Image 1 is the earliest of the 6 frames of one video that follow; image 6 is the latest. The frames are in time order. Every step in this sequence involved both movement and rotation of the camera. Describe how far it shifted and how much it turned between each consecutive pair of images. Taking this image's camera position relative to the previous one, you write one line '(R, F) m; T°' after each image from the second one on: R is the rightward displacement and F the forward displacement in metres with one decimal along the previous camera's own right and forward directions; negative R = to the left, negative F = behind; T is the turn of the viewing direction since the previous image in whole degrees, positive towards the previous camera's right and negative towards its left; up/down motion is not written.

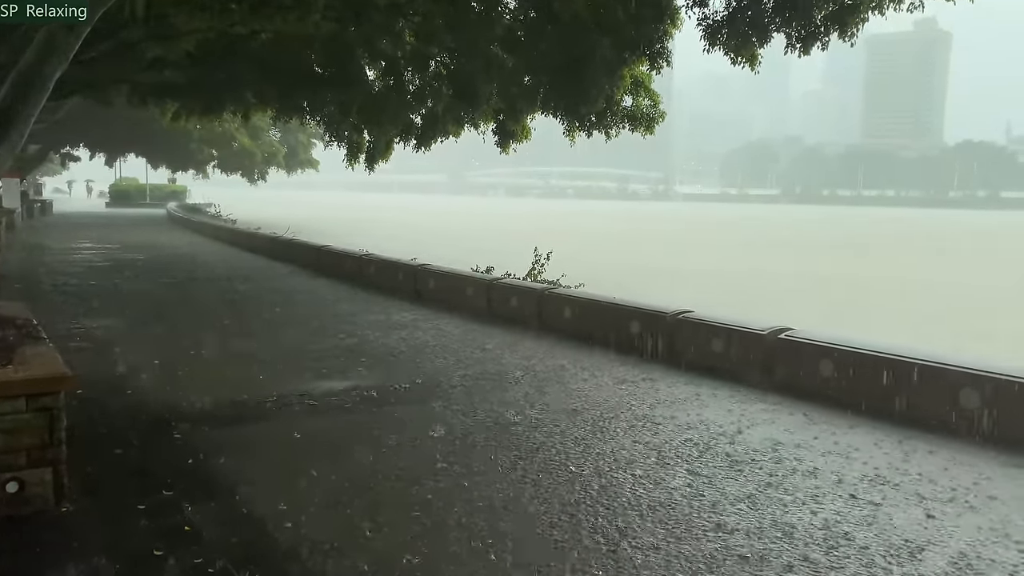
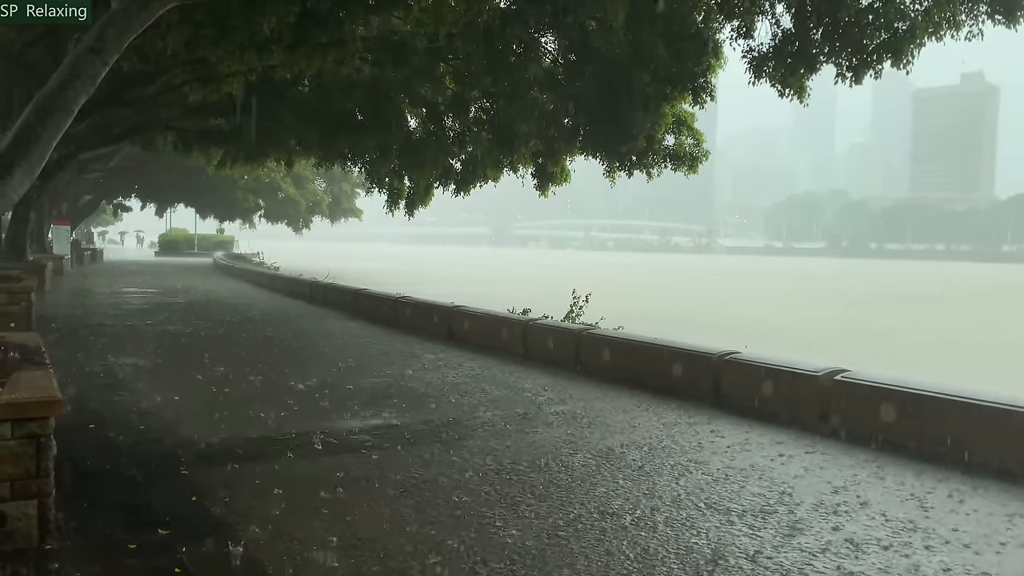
(+0.1, +0.4) m; -3°
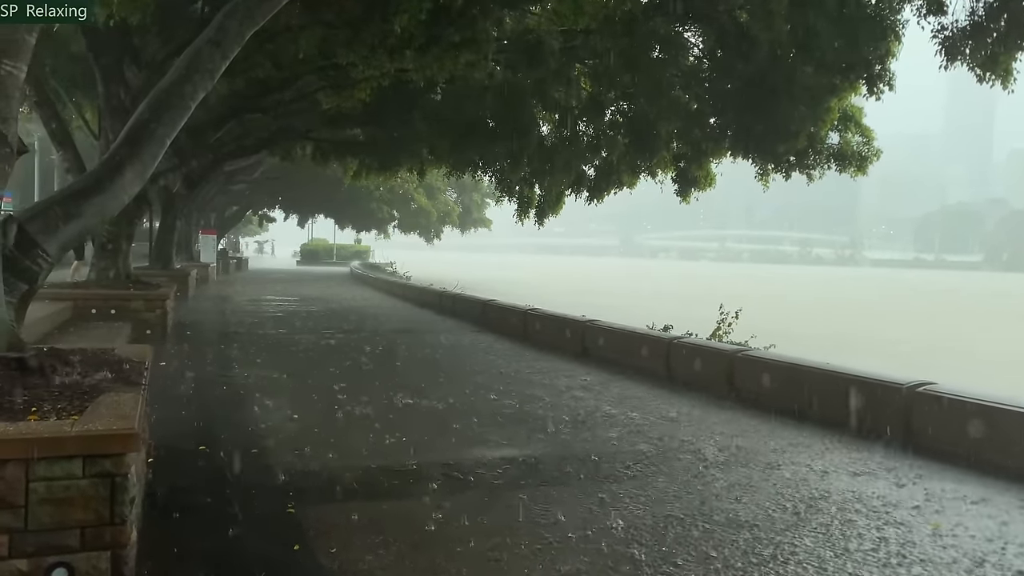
(-0.2, +0.9) m; -9°
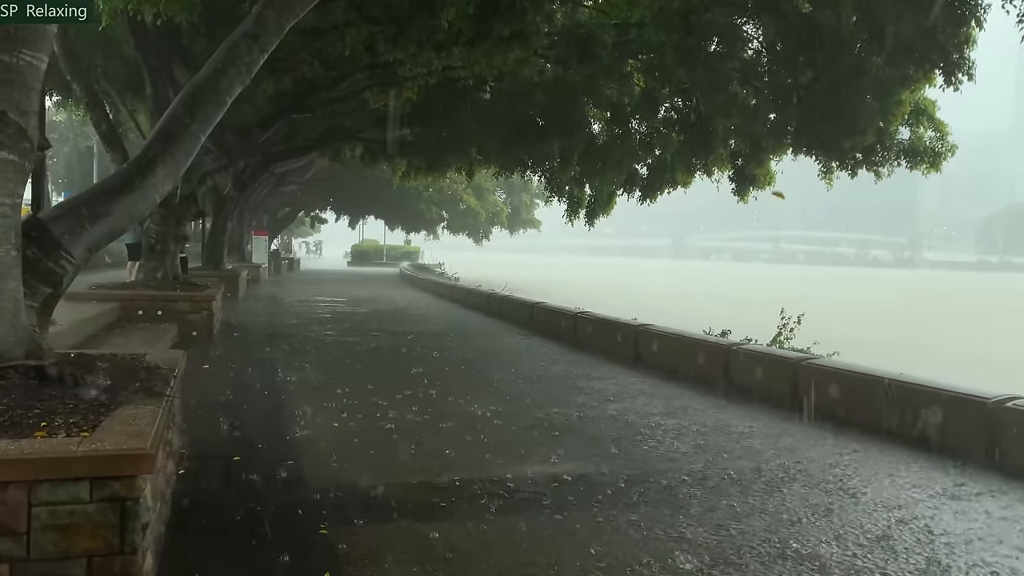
(0.0, +0.4) m; -3°
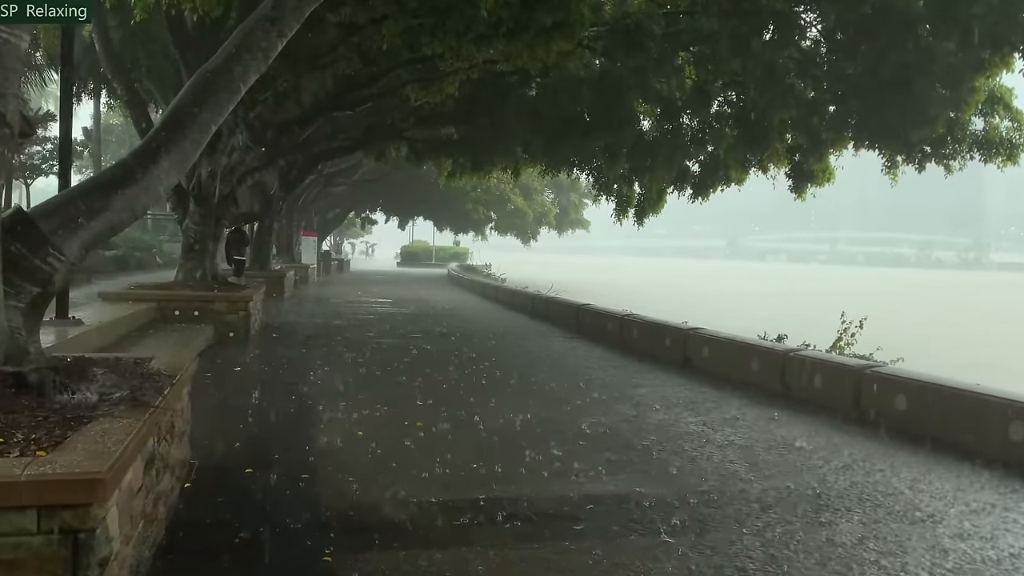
(+0.1, +0.5) m; -4°
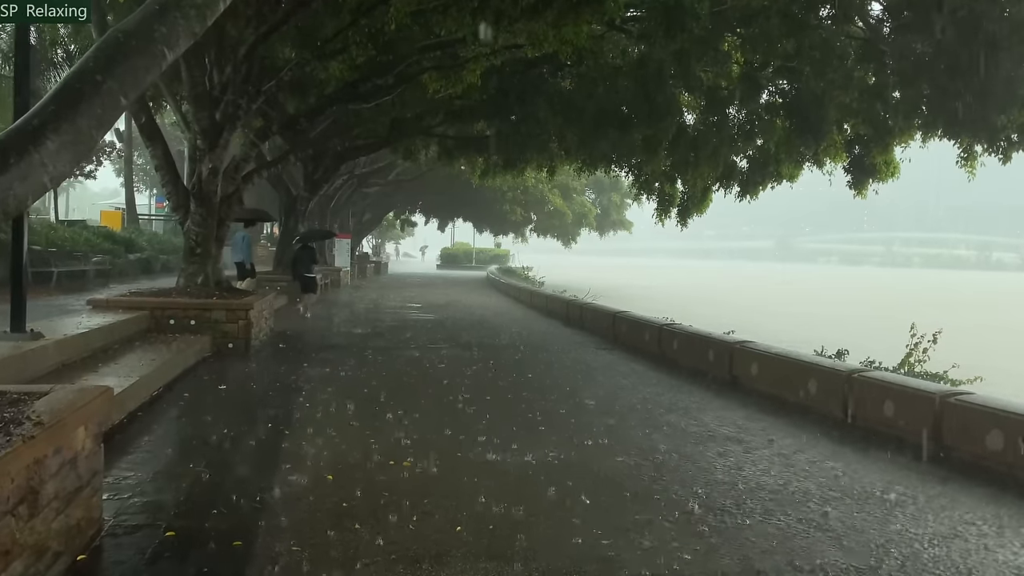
(+0.3, +1.2) m; -3°
